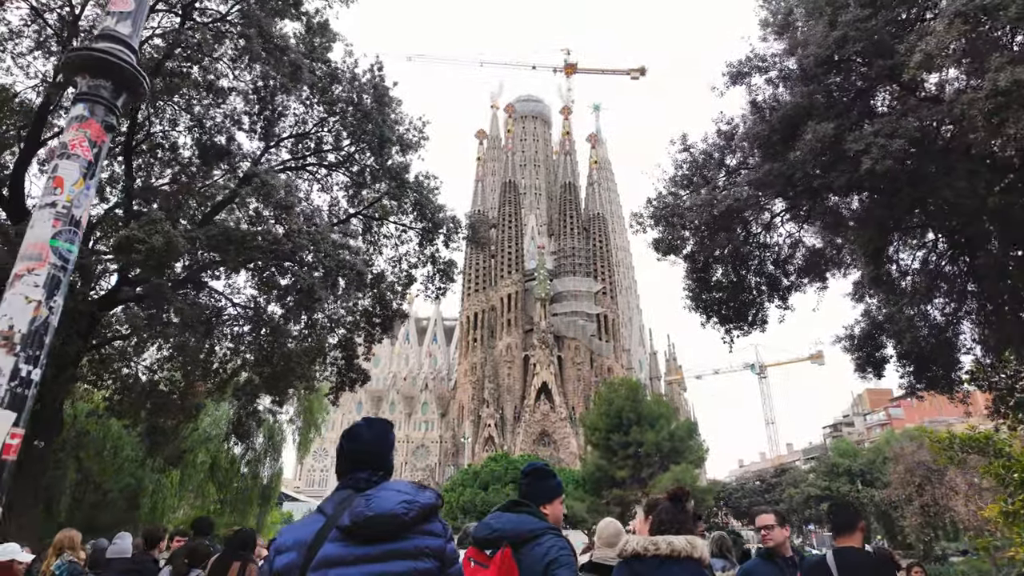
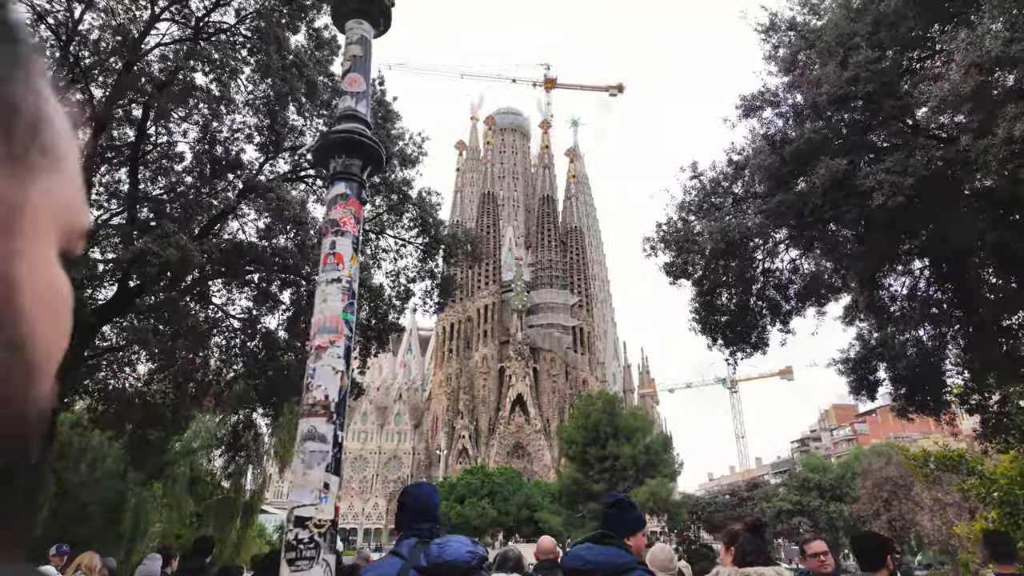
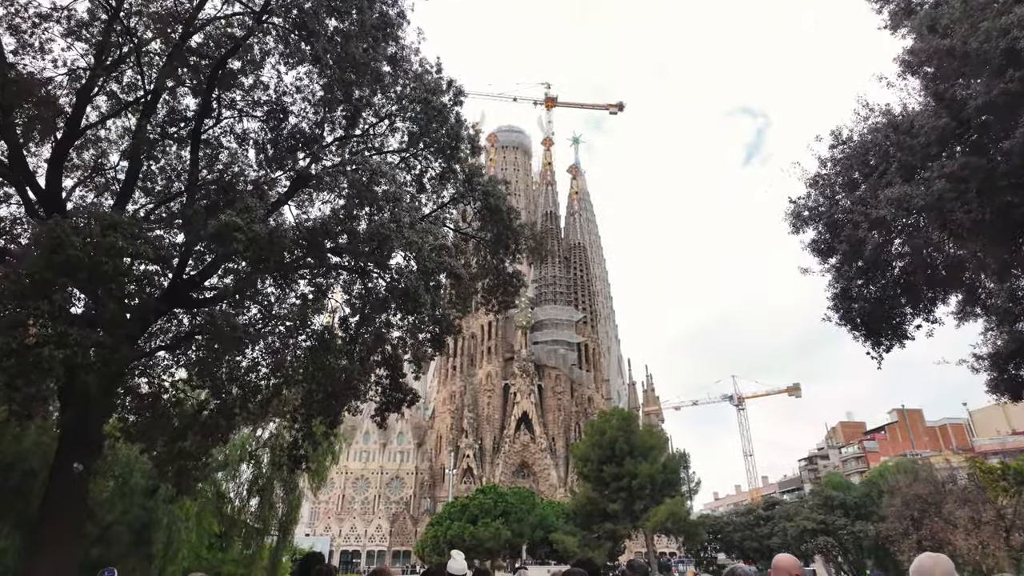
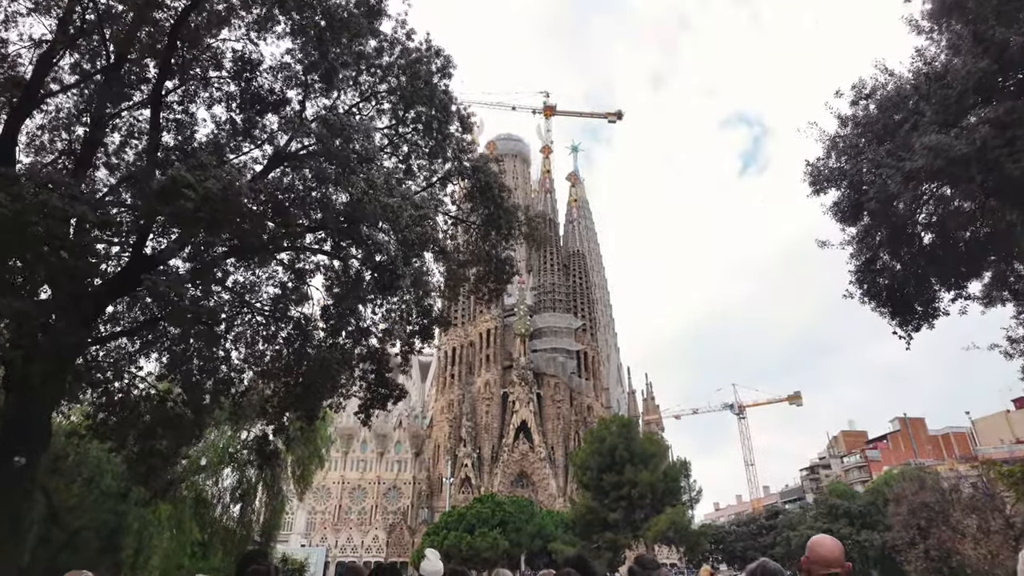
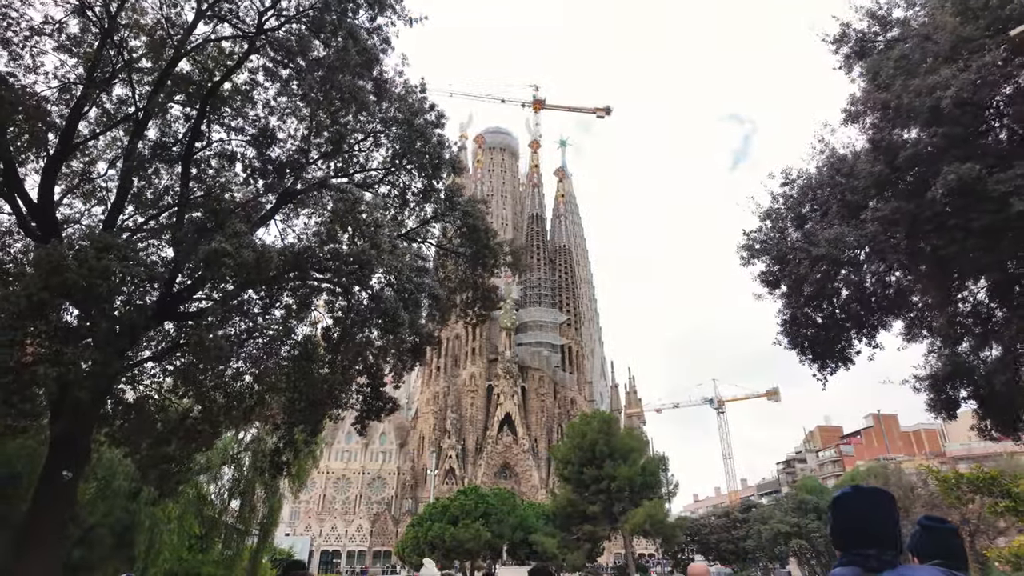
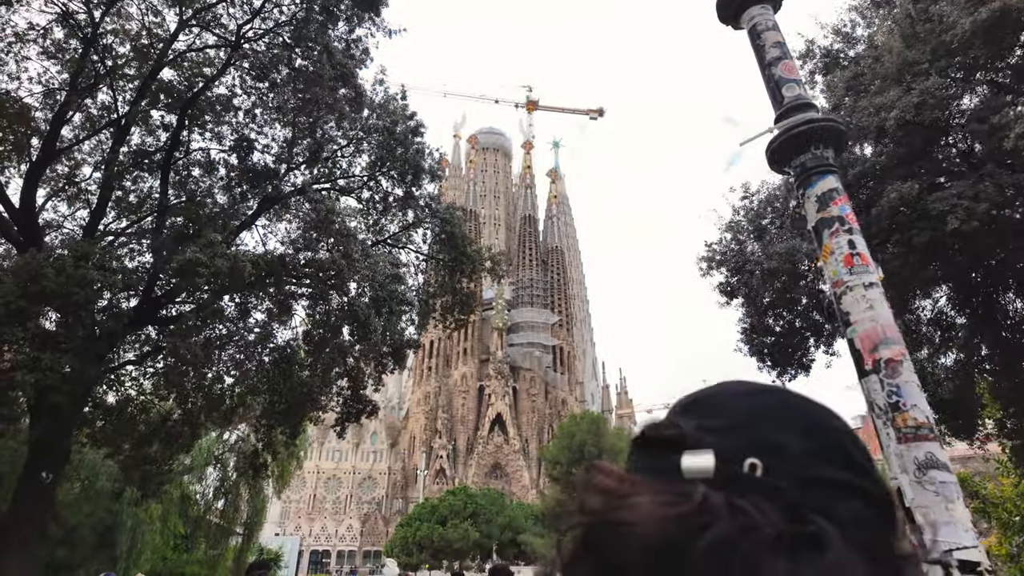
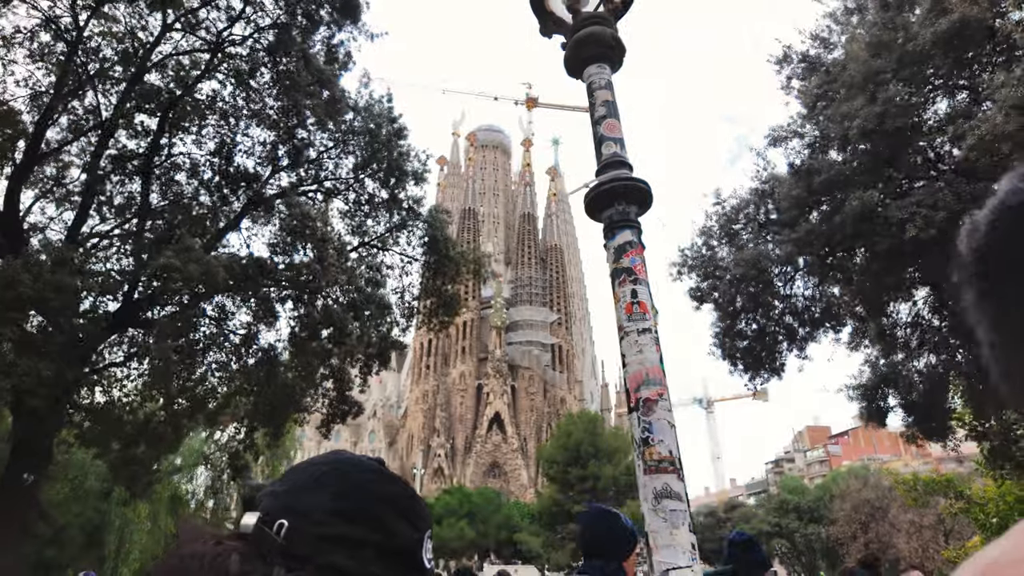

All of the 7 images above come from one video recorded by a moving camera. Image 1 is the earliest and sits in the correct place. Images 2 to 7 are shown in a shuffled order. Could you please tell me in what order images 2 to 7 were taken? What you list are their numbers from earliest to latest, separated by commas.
2, 7, 6, 5, 3, 4
